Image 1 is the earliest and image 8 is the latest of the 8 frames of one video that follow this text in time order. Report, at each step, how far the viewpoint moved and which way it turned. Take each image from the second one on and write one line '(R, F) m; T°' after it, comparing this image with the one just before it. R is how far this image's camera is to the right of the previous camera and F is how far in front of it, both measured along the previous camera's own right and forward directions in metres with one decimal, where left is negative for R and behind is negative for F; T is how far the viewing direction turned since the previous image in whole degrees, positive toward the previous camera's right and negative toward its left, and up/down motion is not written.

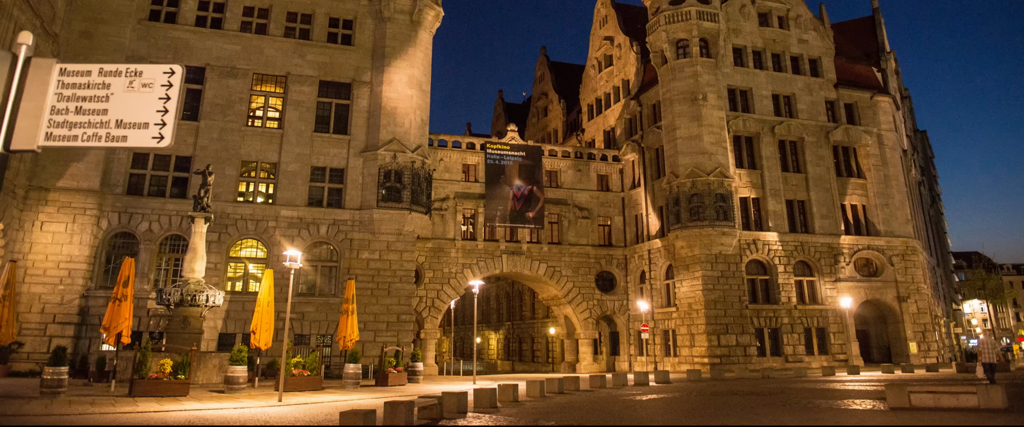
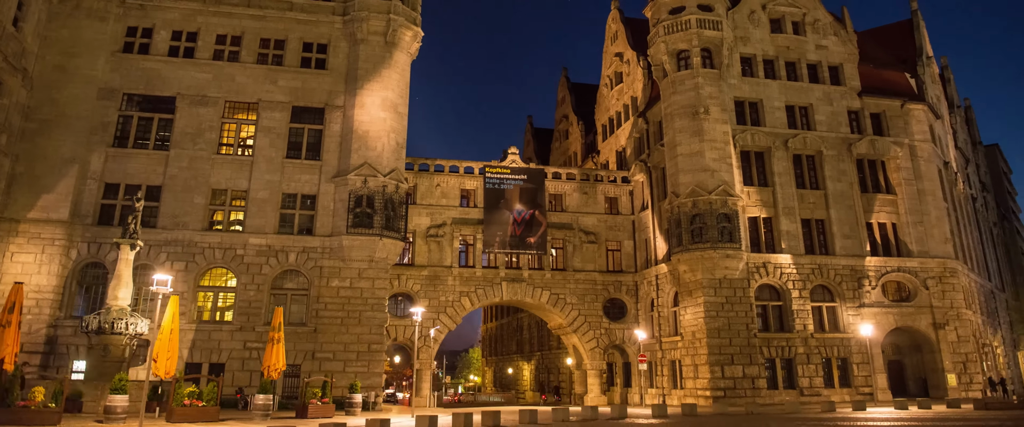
(+4.9, +2.0) m; -7°
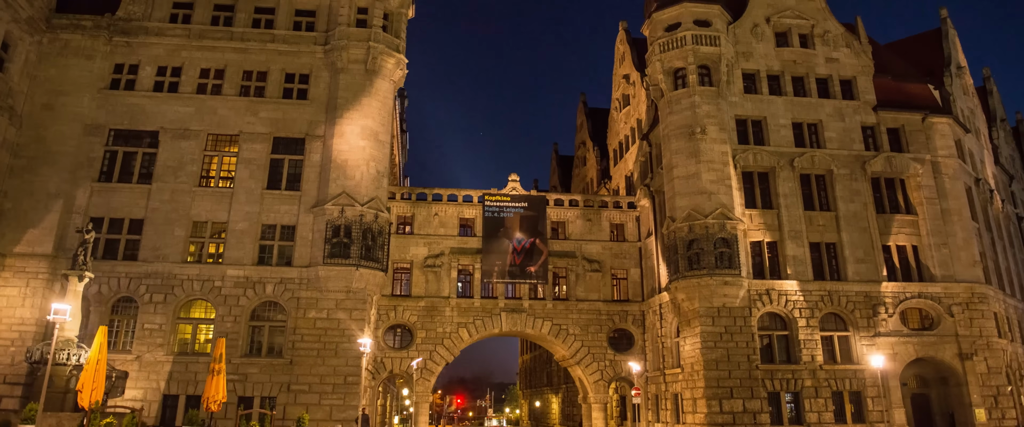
(+4.0, +1.2) m; -5°
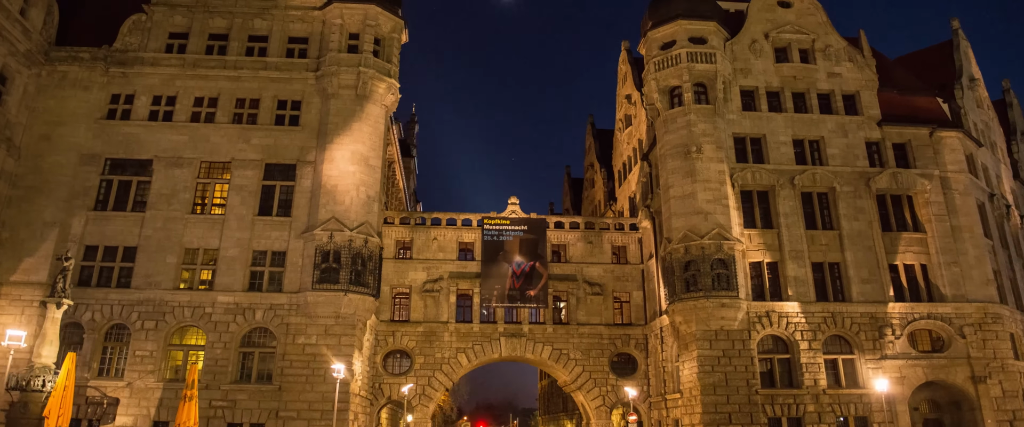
(+2.0, +0.4) m; -3°
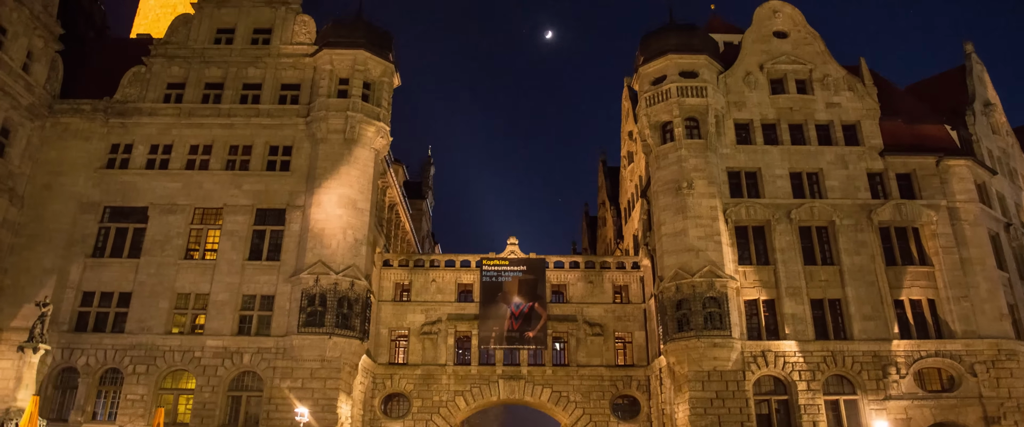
(+2.8, +0.3) m; -4°
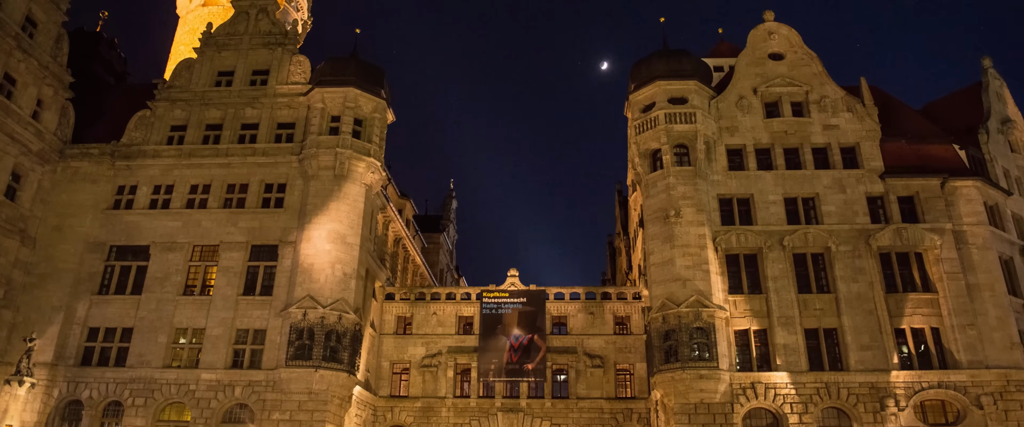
(+3.5, +0.1) m; -5°
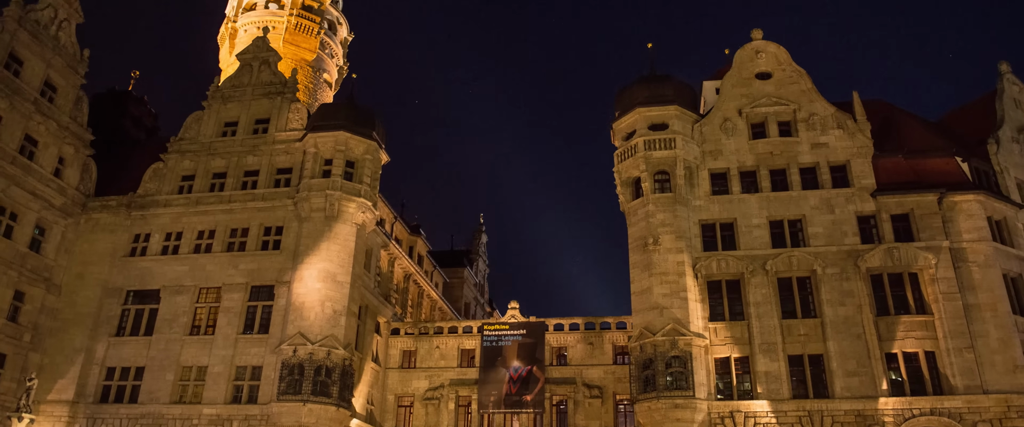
(+5.0, -0.2) m; -7°
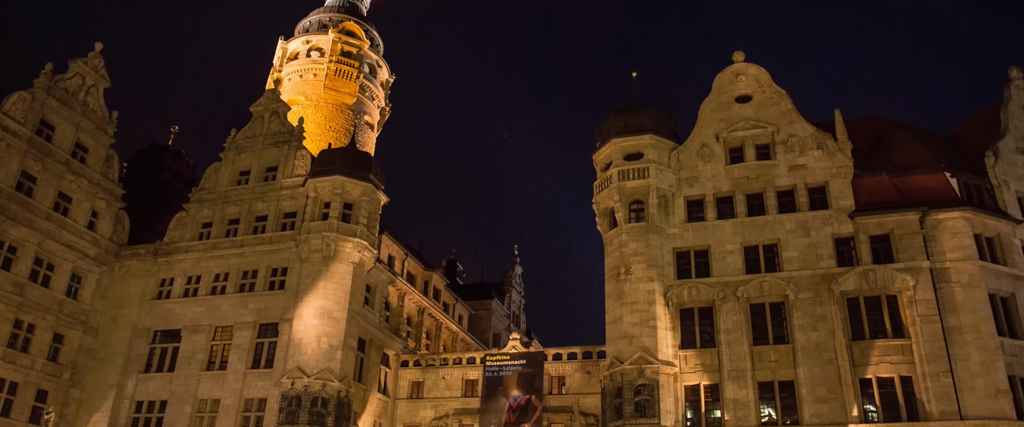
(+5.7, -0.7) m; -7°
